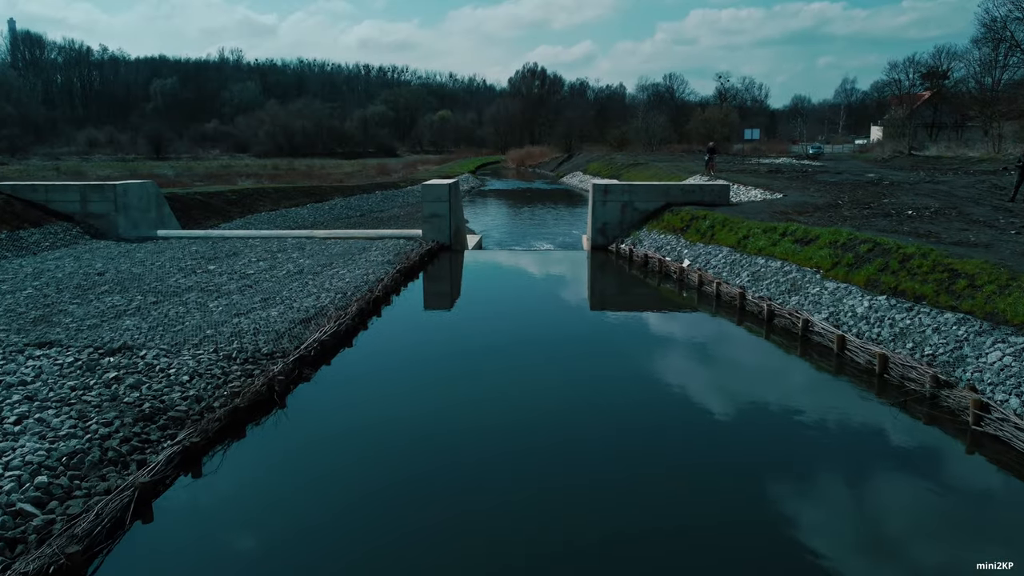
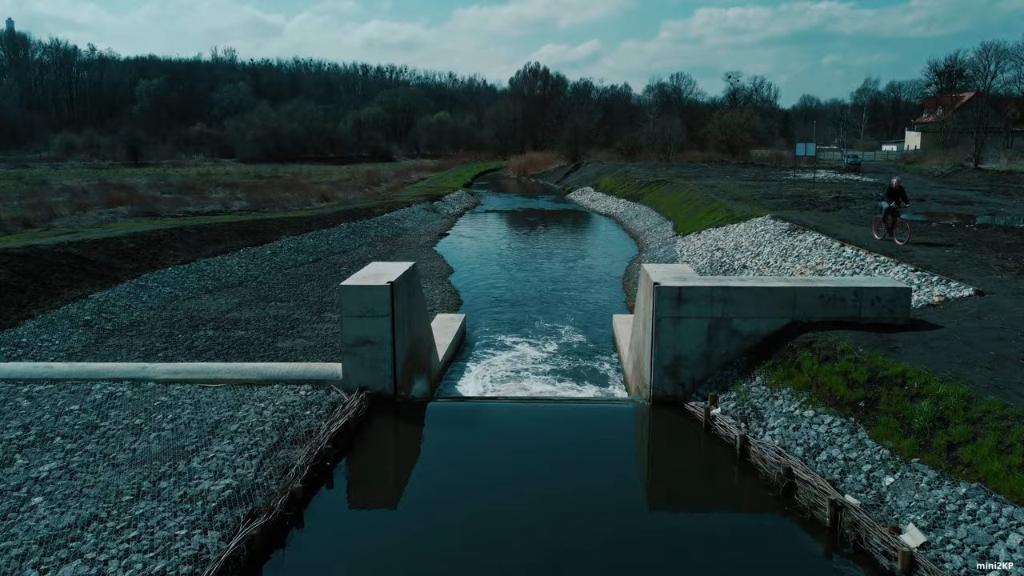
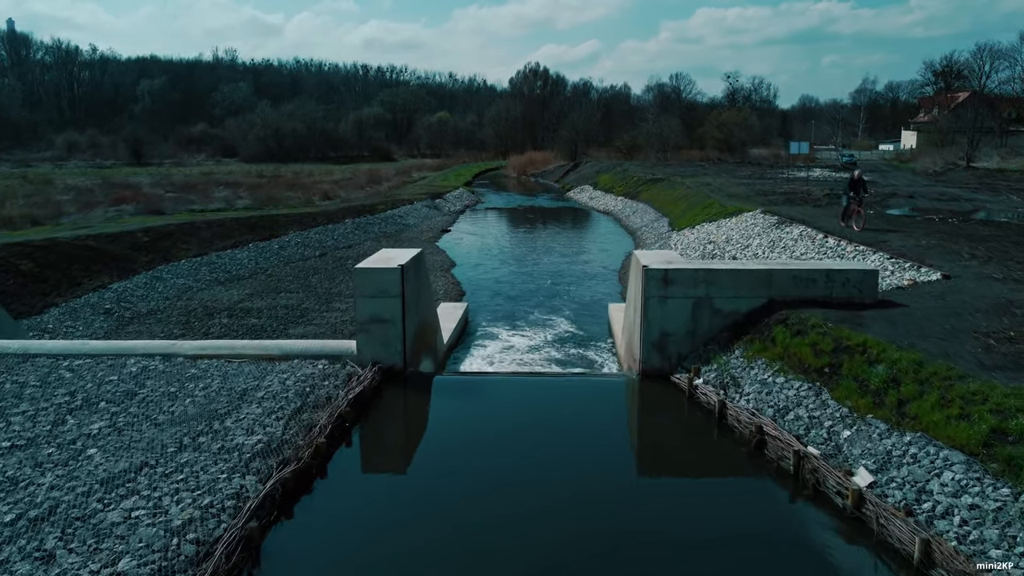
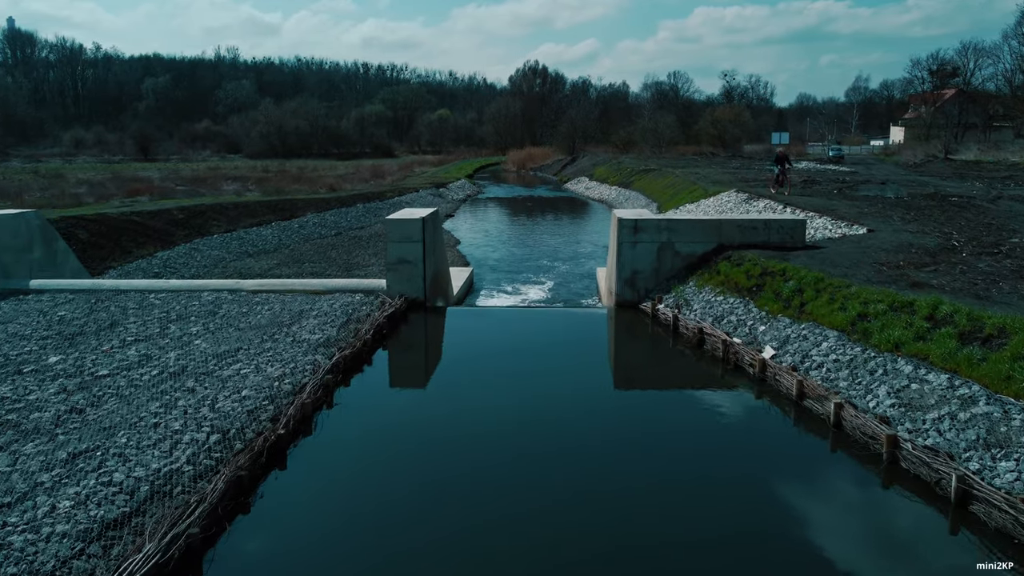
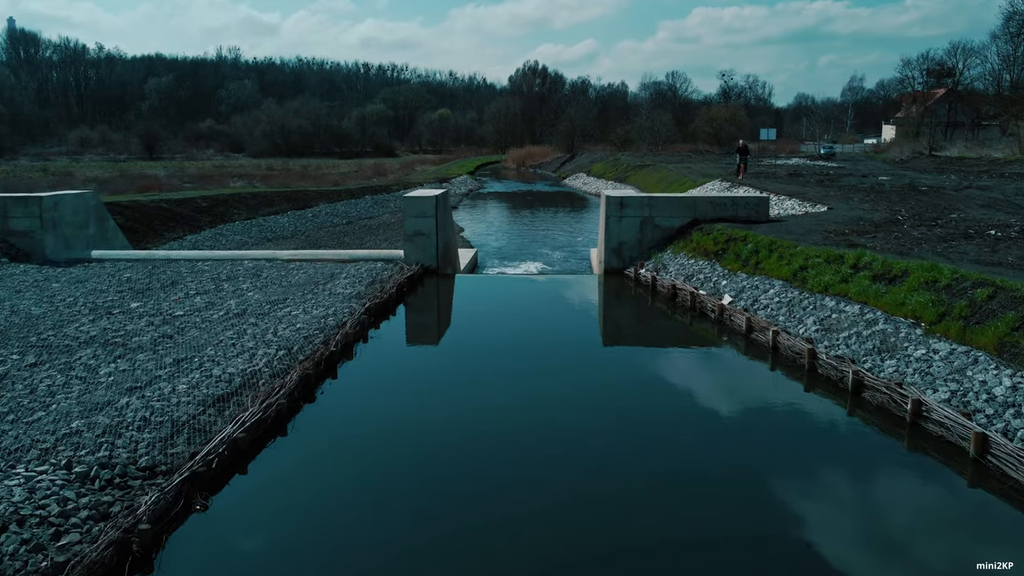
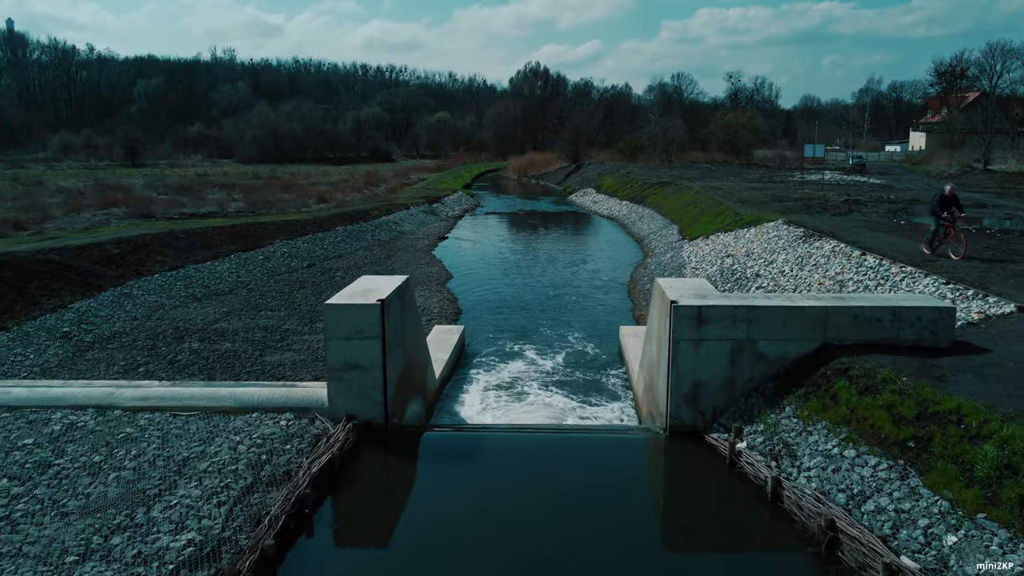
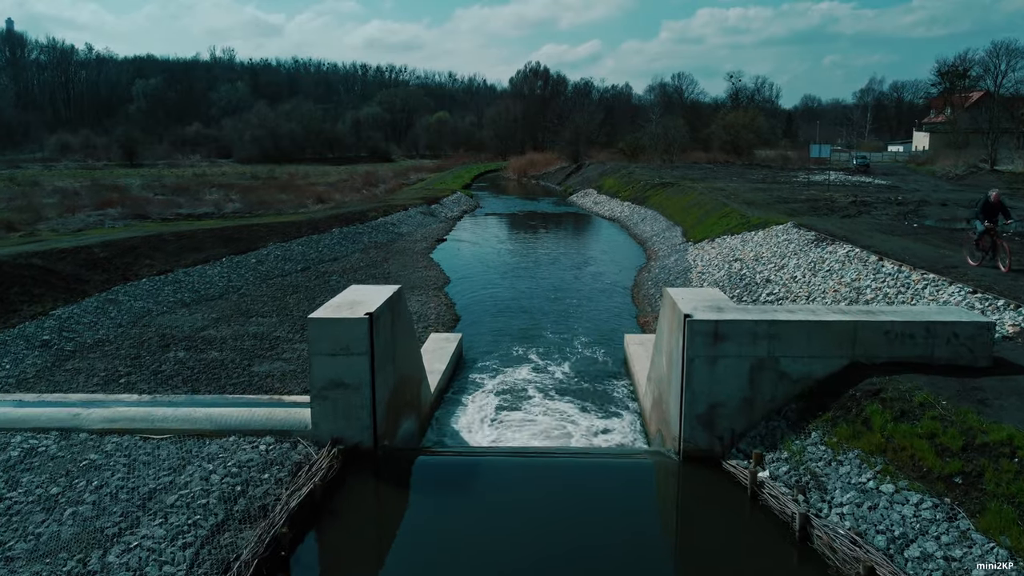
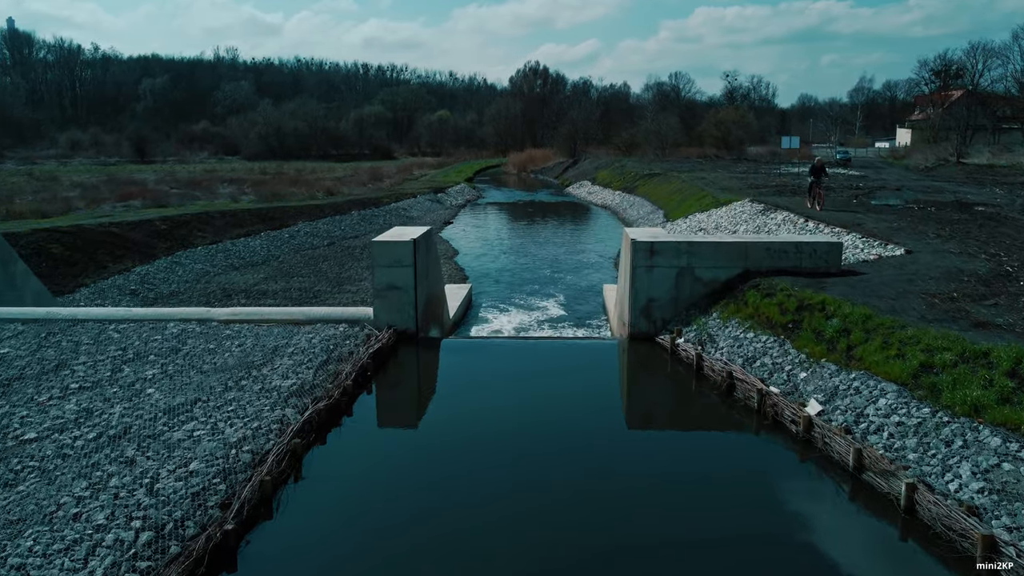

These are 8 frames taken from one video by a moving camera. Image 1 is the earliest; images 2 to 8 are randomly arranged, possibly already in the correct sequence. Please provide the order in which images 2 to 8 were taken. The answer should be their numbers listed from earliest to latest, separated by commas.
5, 4, 8, 3, 2, 6, 7
